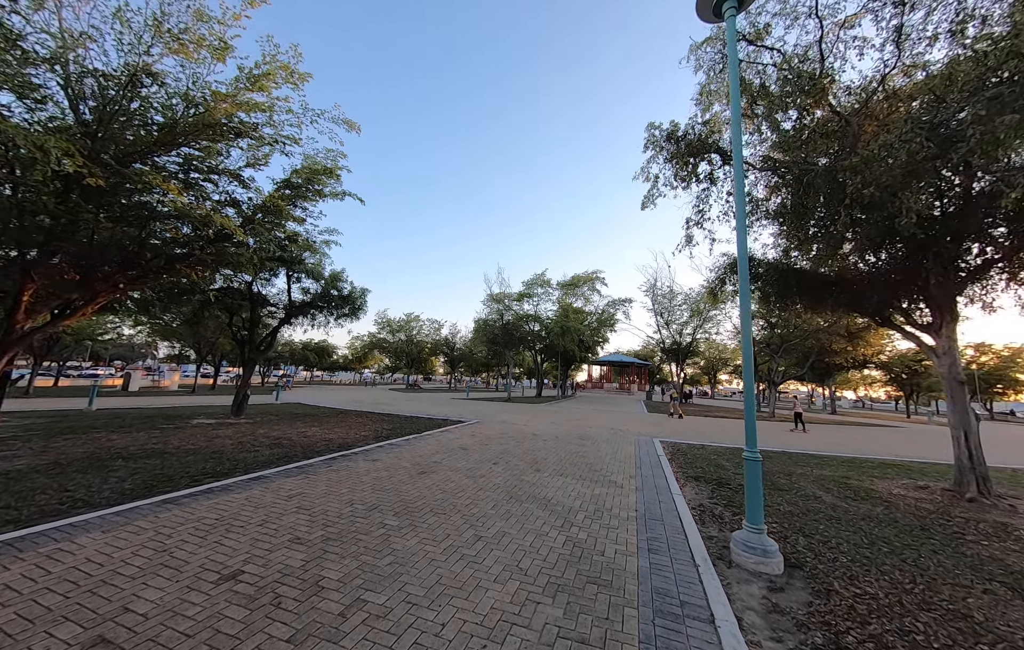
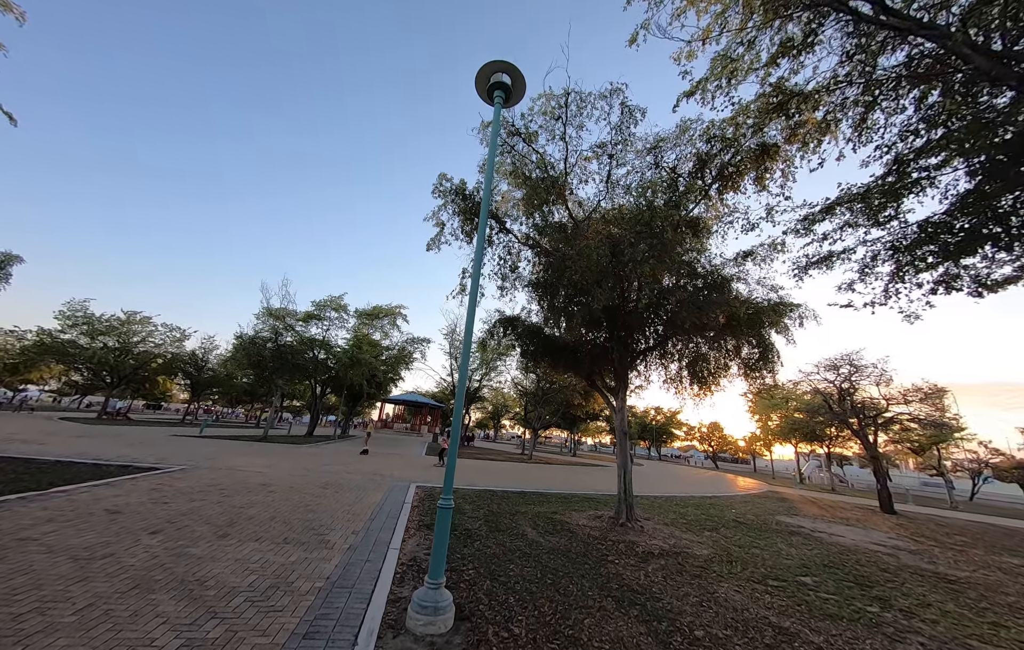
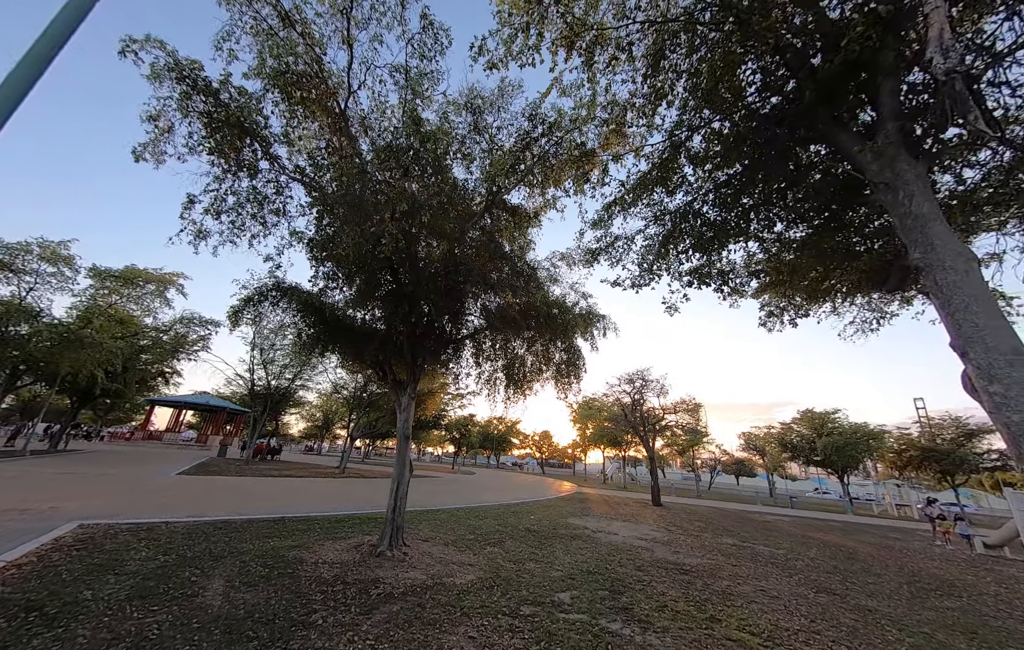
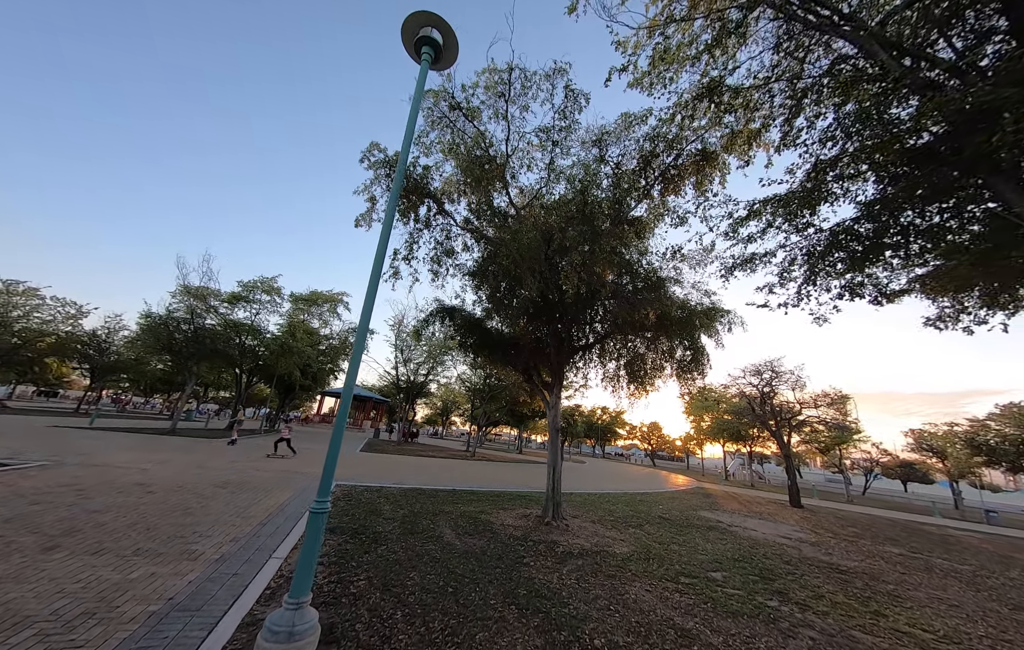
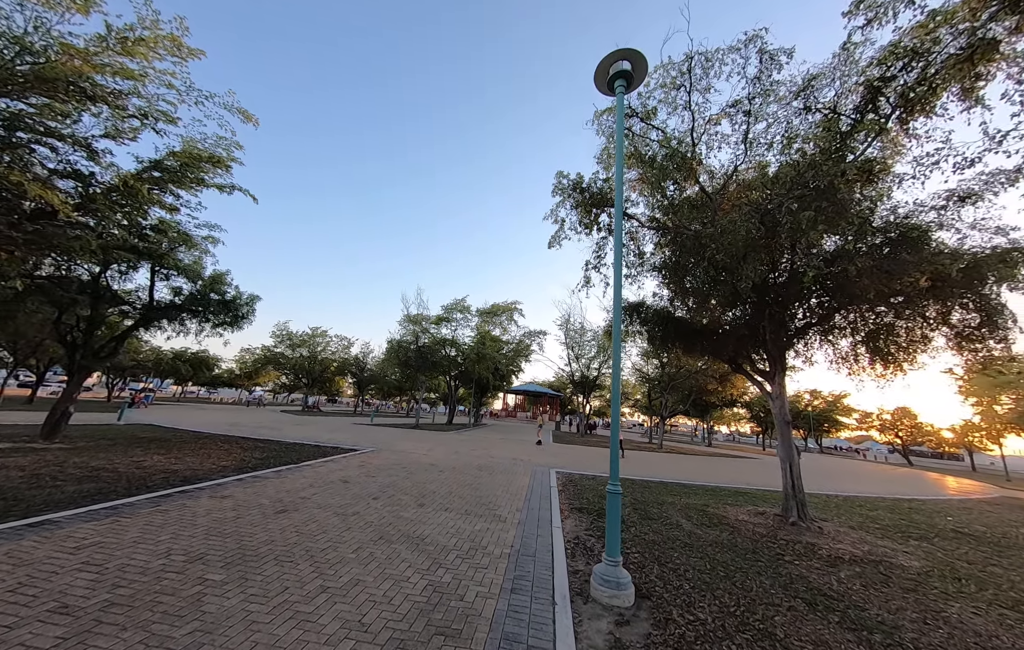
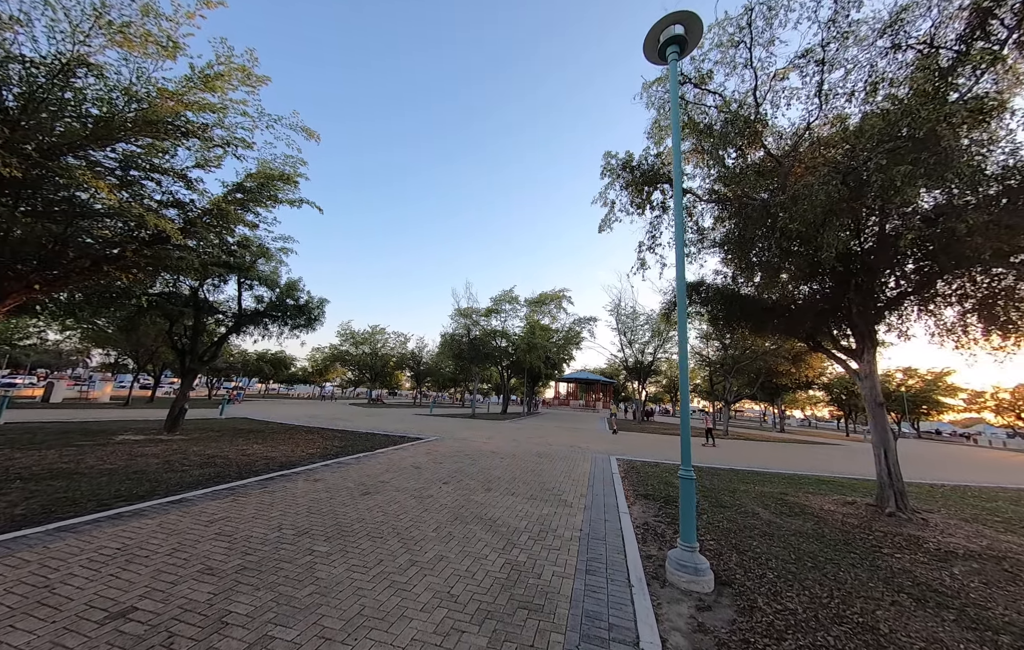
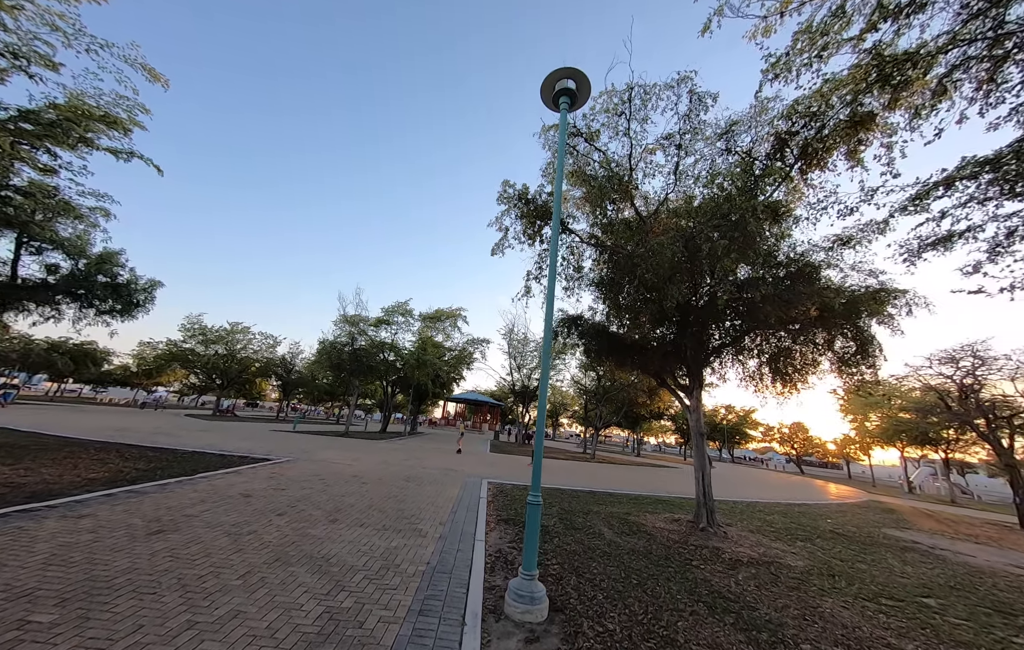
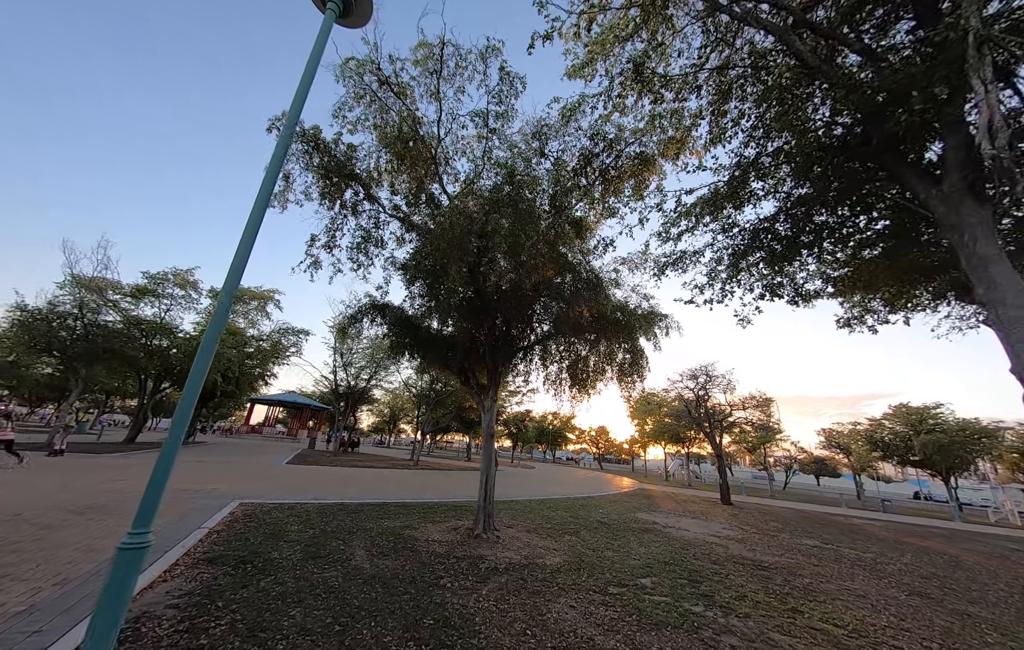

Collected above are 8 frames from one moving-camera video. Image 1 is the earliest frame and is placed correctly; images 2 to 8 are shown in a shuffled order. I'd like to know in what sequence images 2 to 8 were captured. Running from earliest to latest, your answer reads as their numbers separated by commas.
6, 5, 7, 2, 4, 8, 3
